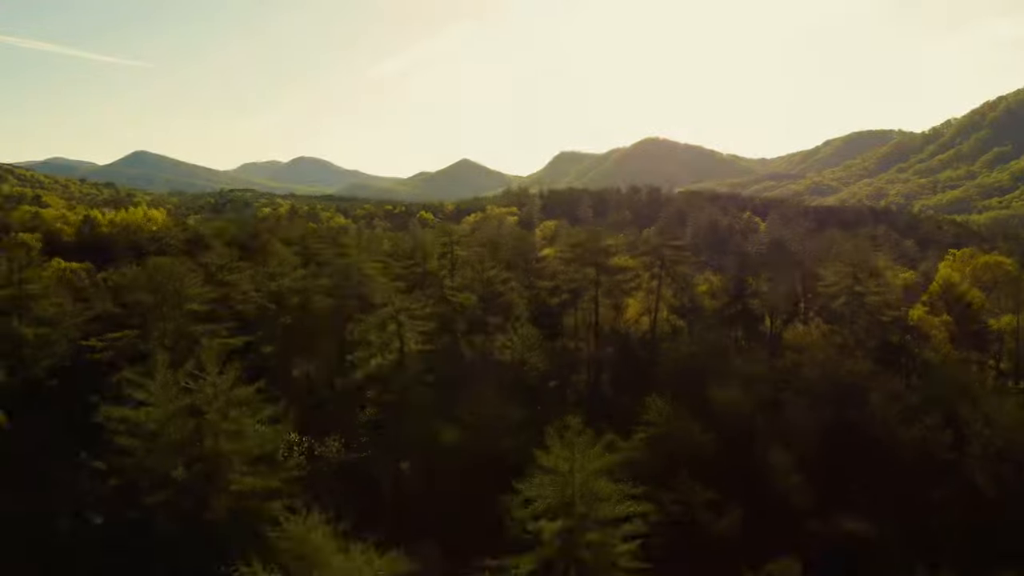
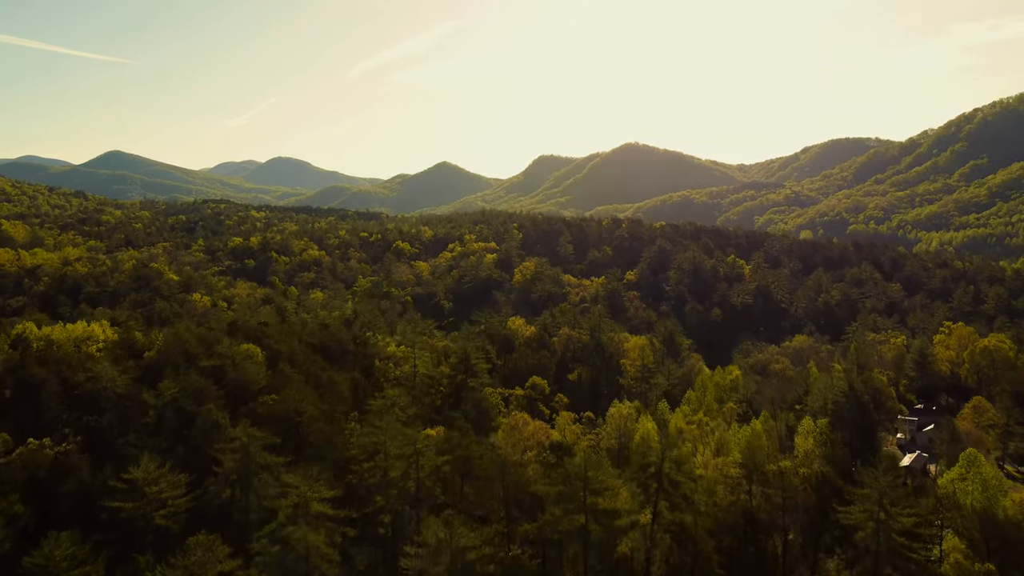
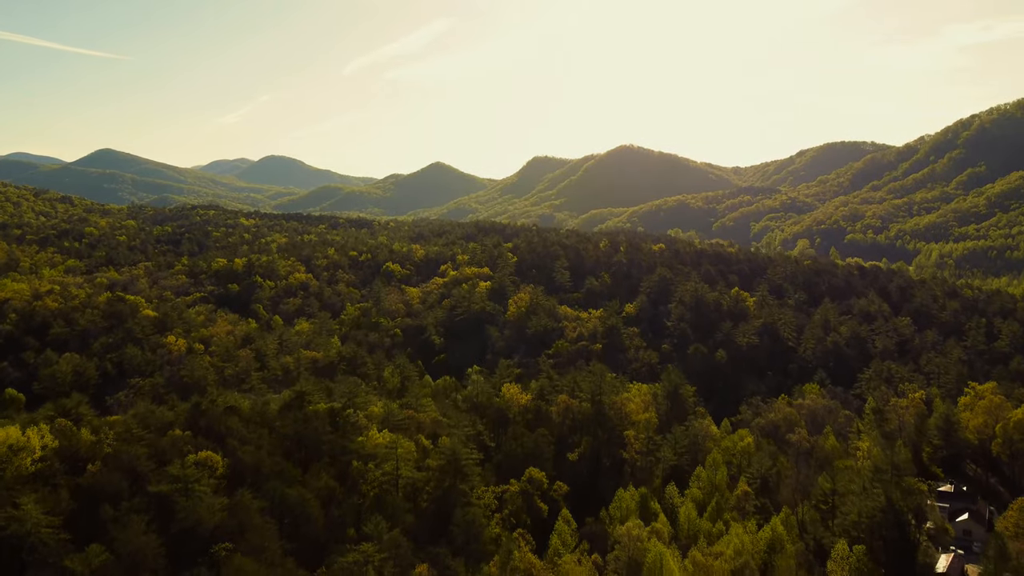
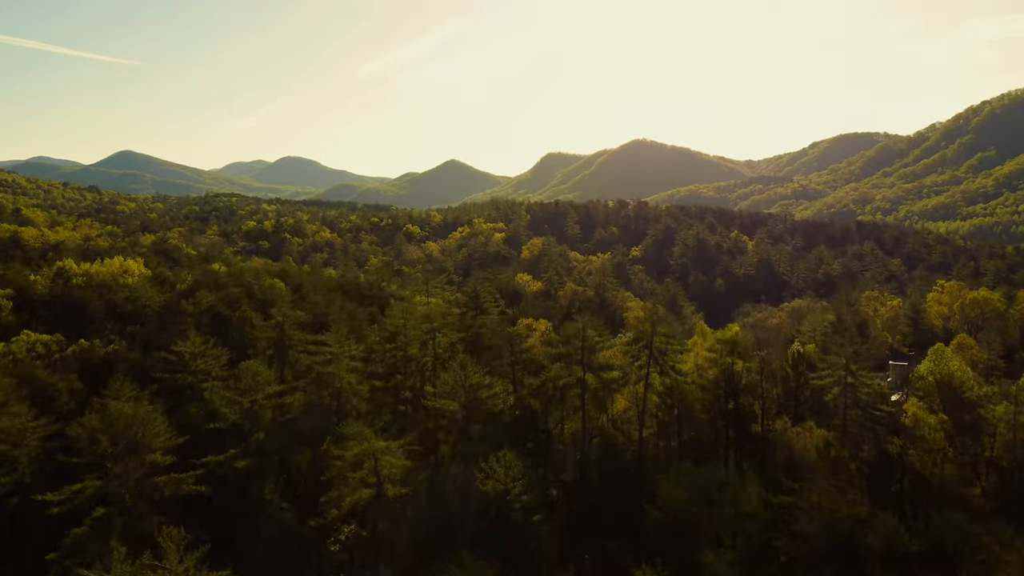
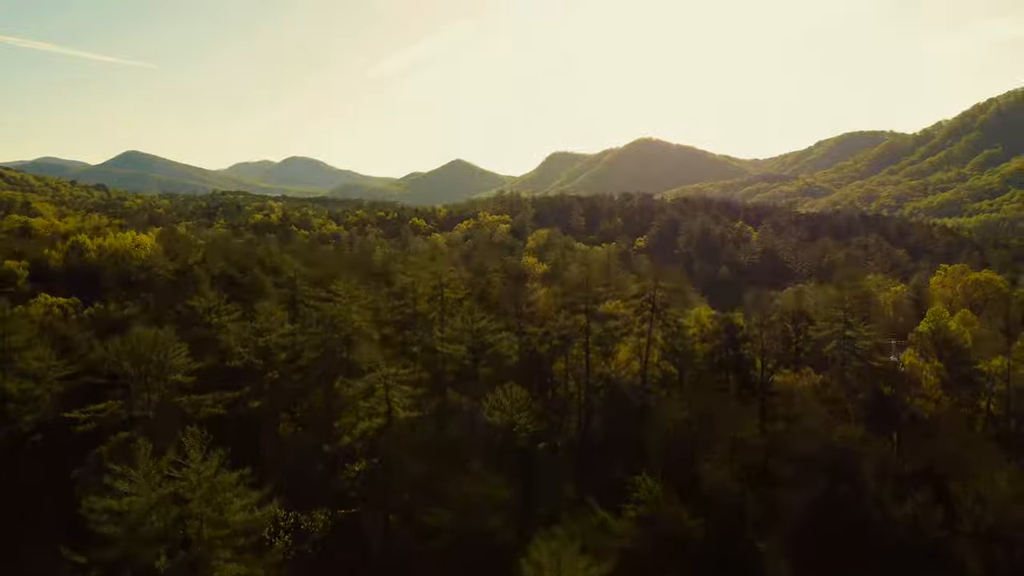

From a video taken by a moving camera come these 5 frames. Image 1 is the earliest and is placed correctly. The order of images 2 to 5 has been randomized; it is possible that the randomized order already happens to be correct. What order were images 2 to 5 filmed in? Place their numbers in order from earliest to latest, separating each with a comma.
5, 4, 2, 3
